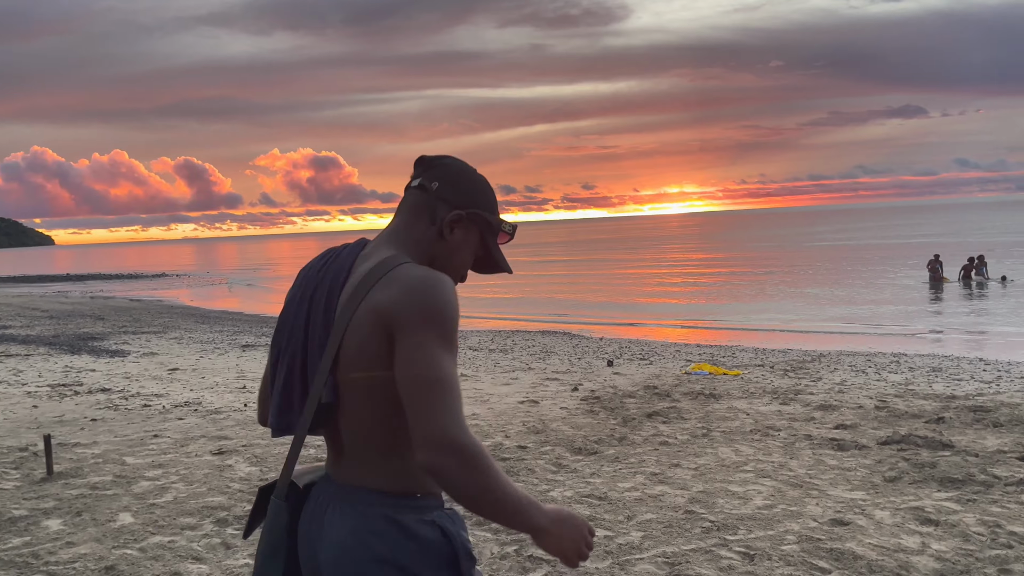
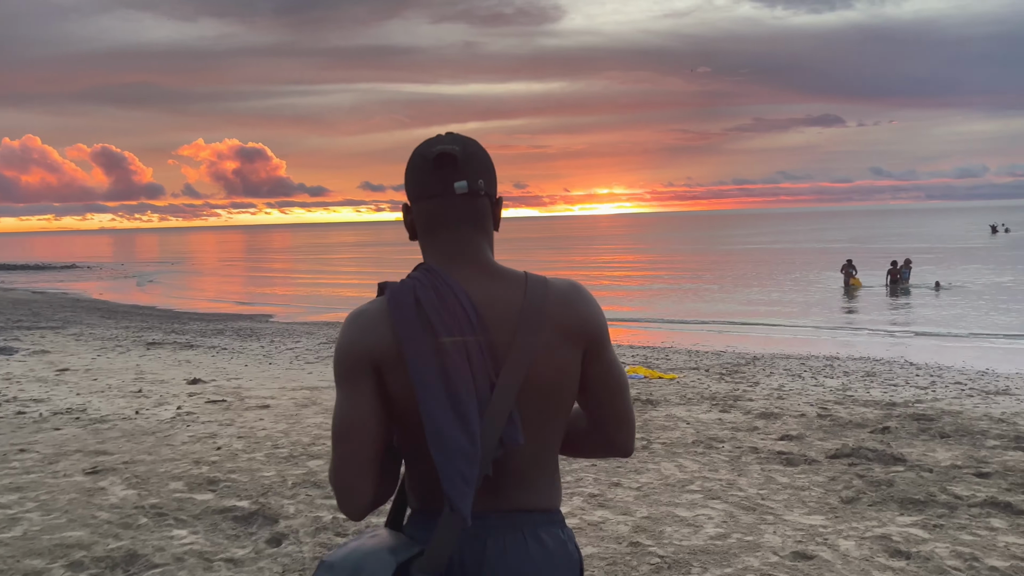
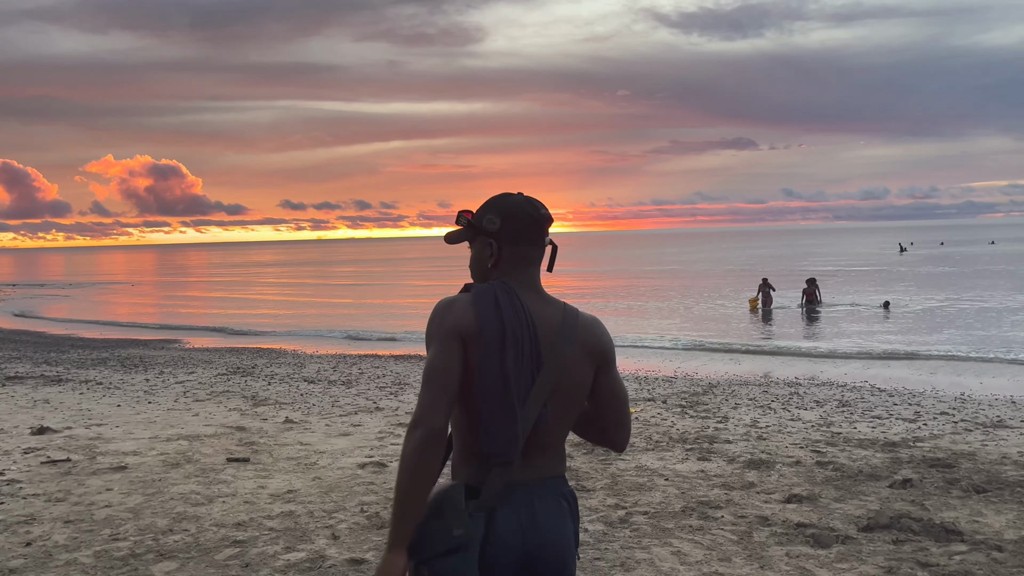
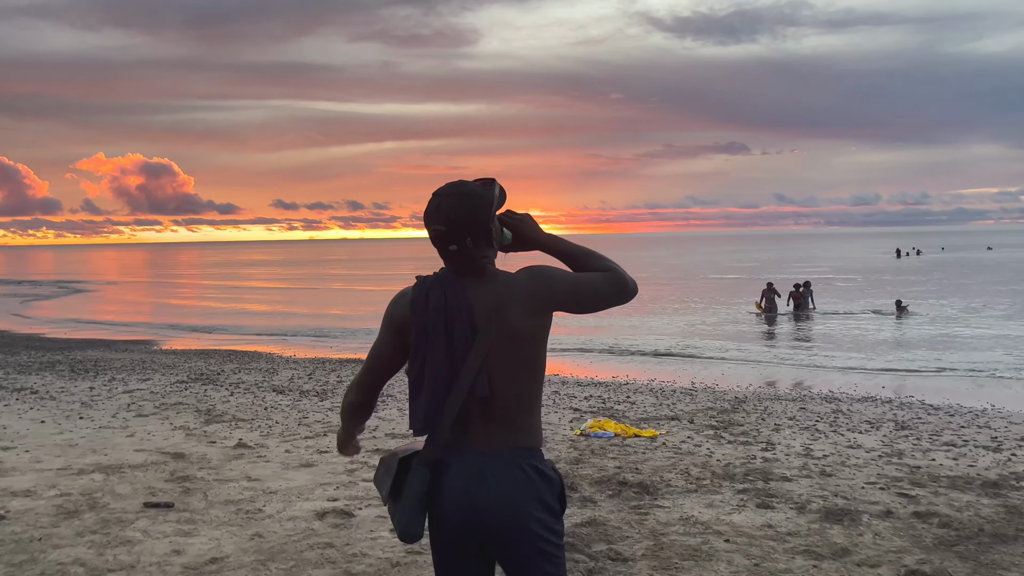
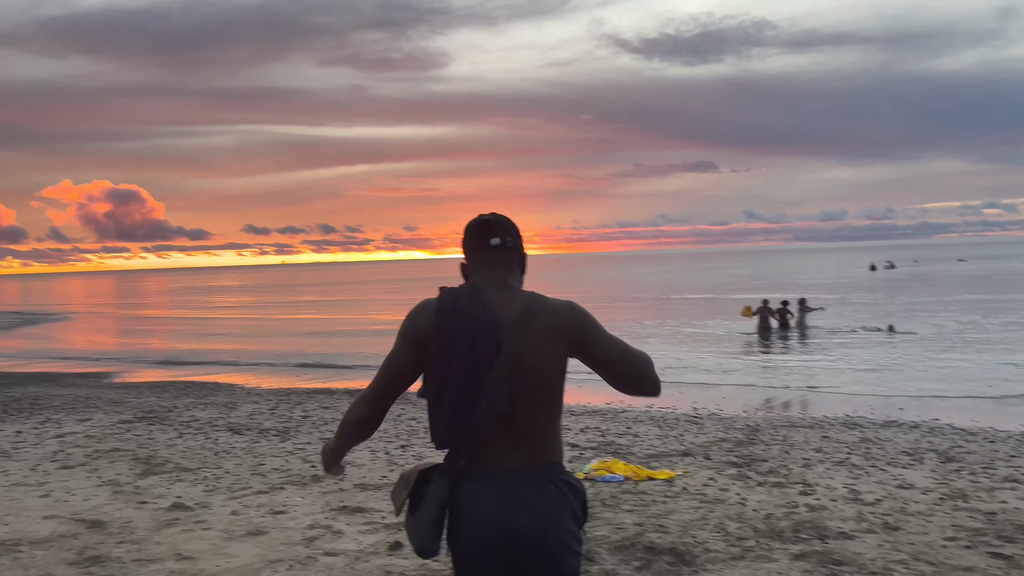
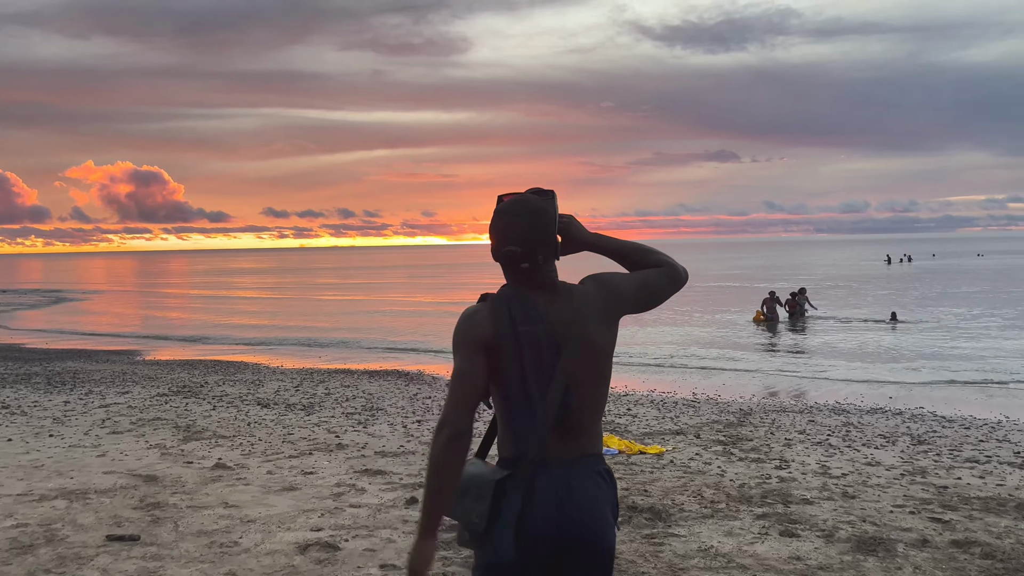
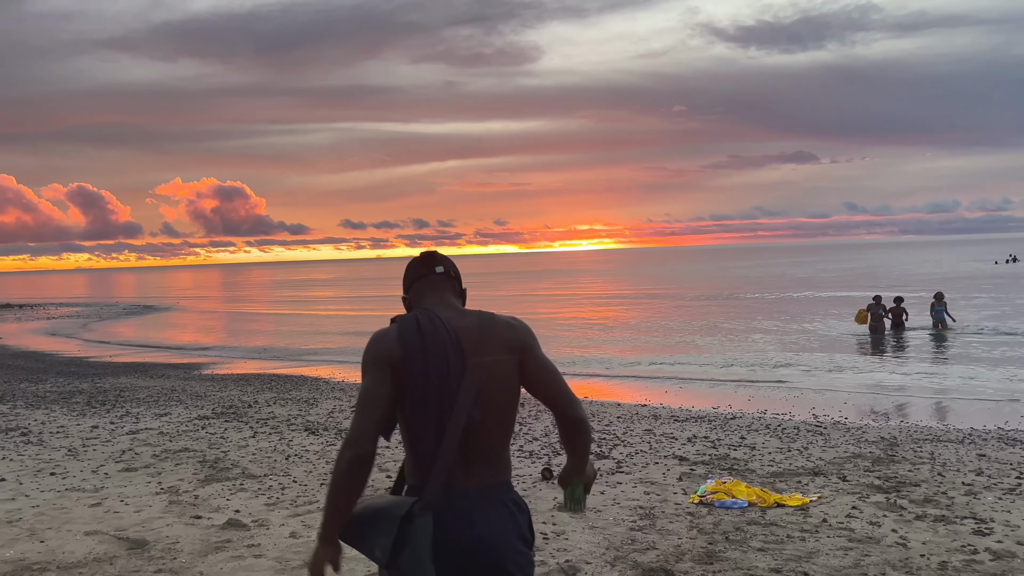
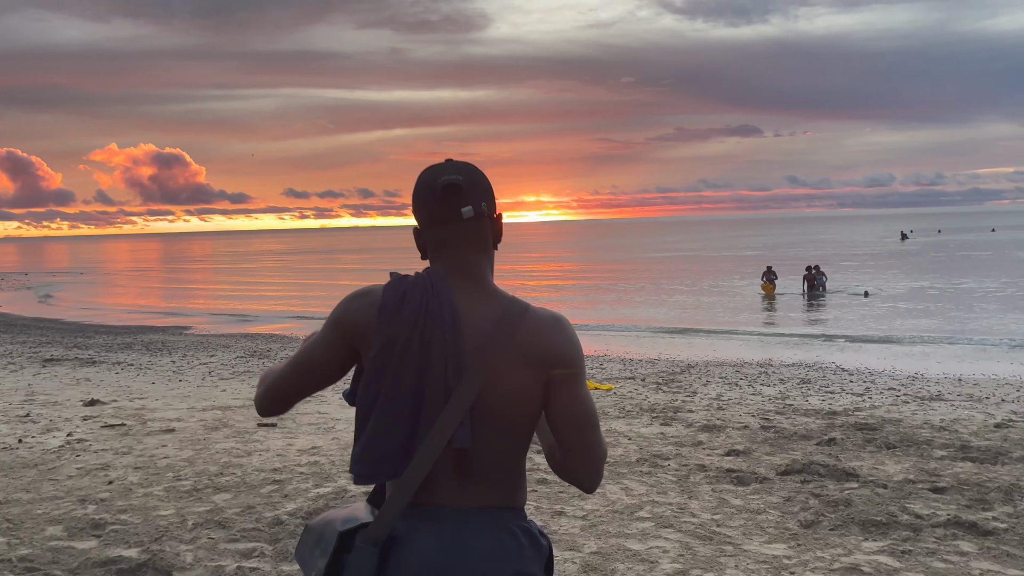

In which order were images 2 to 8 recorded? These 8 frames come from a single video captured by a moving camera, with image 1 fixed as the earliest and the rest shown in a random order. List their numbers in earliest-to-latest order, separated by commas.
2, 8, 3, 4, 6, 5, 7
